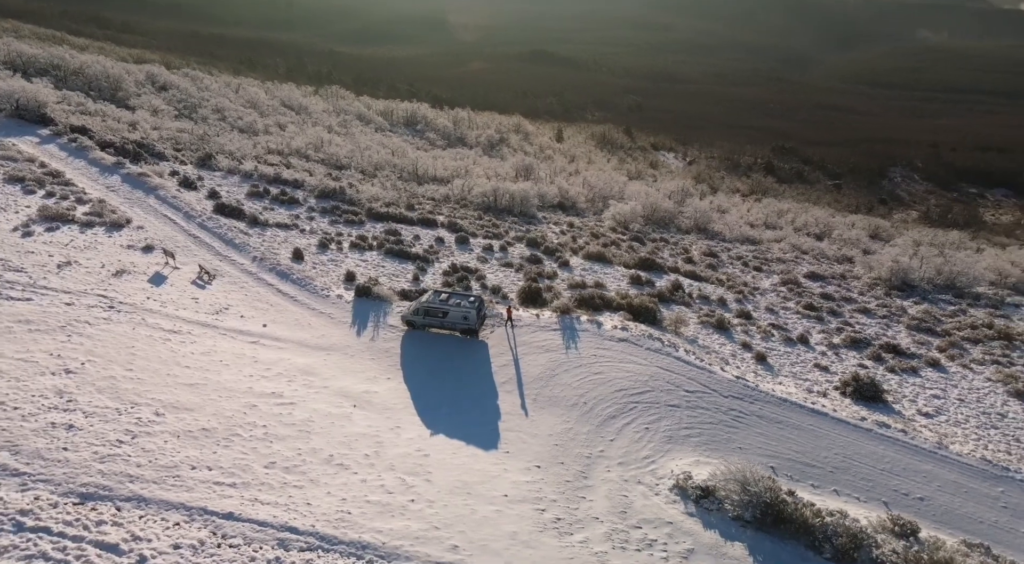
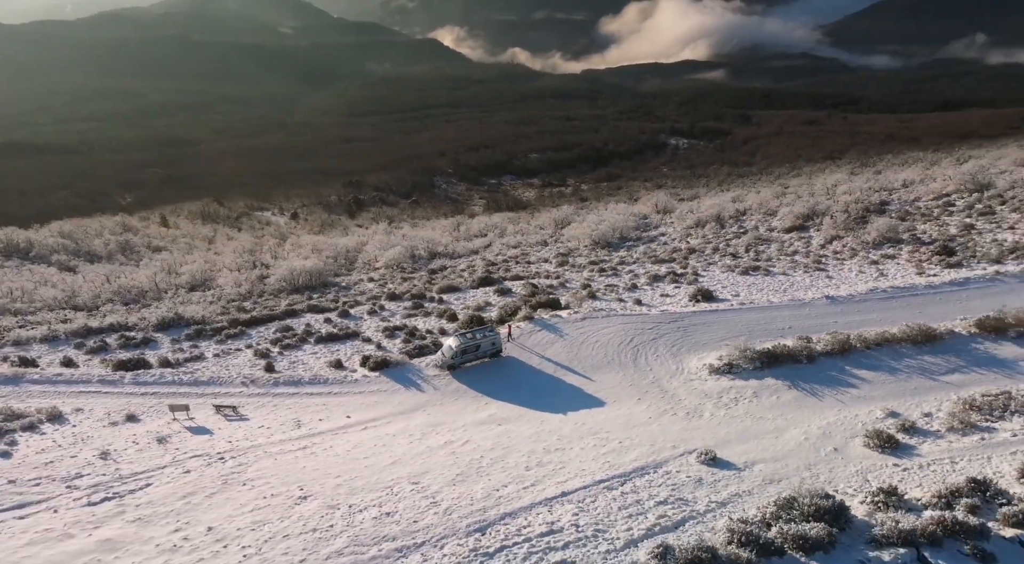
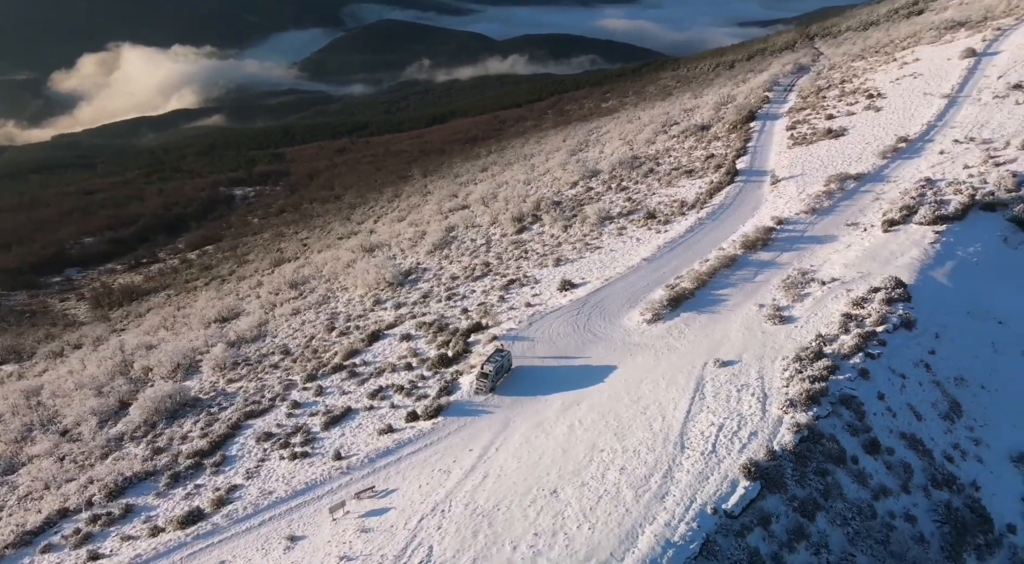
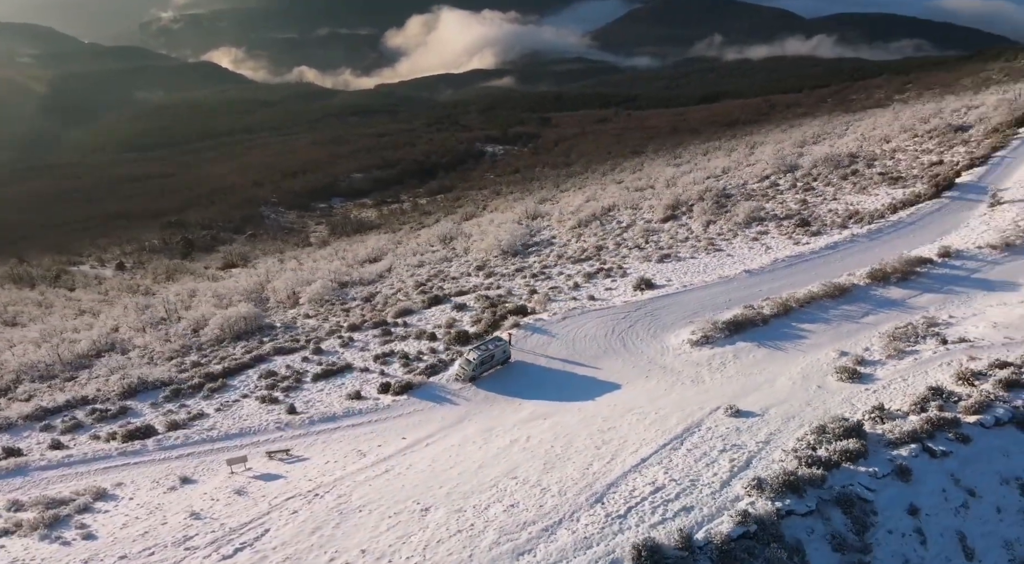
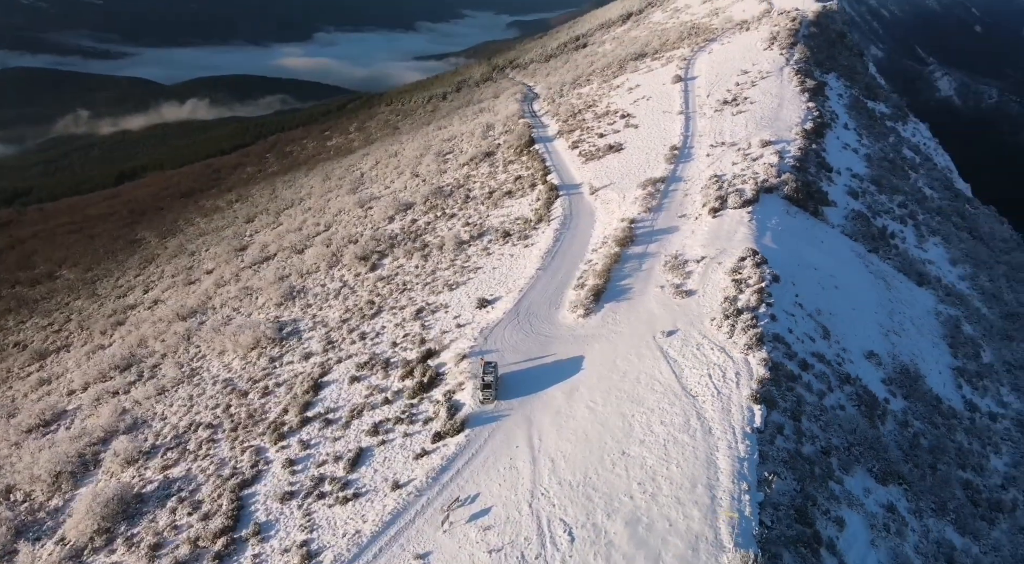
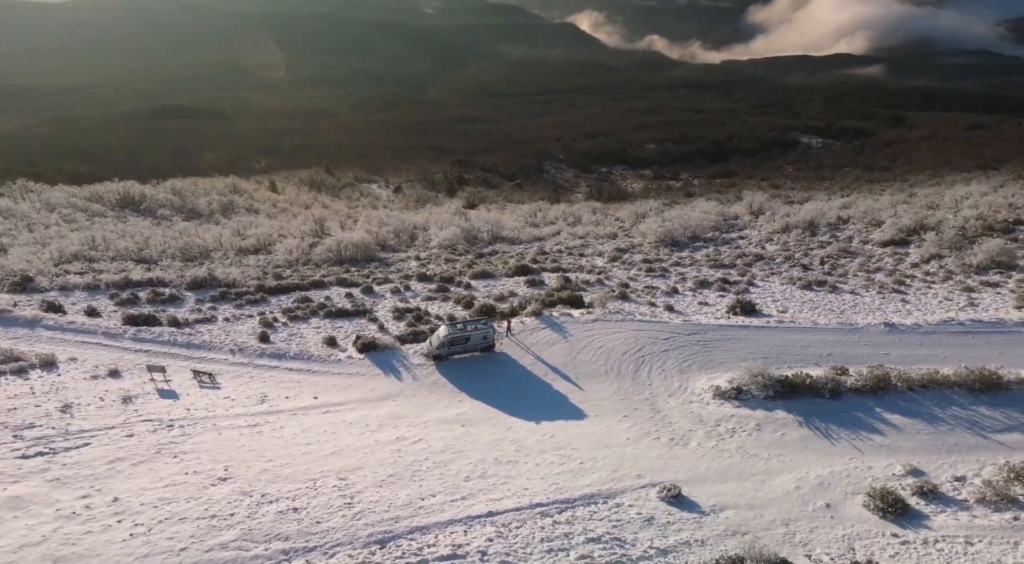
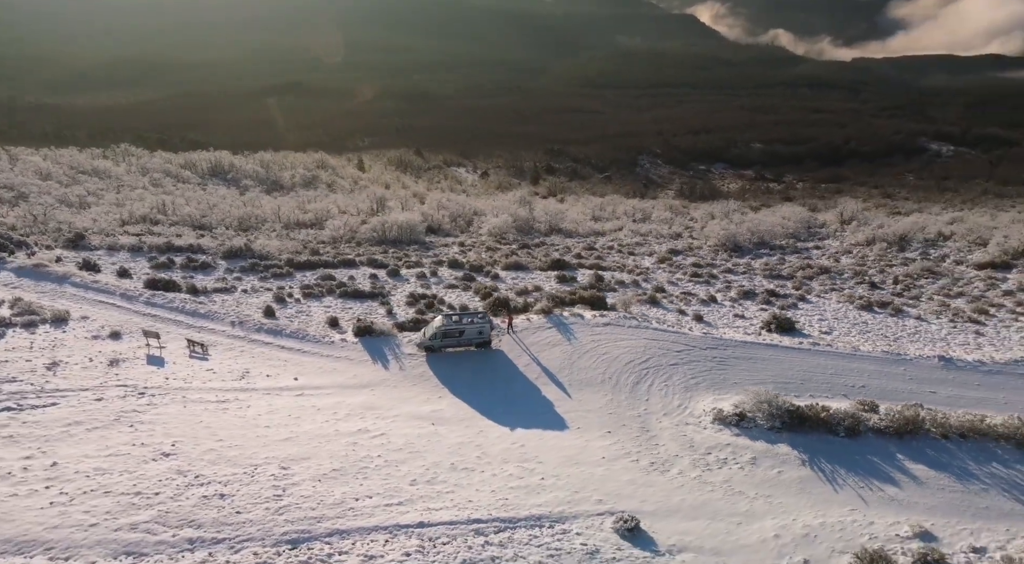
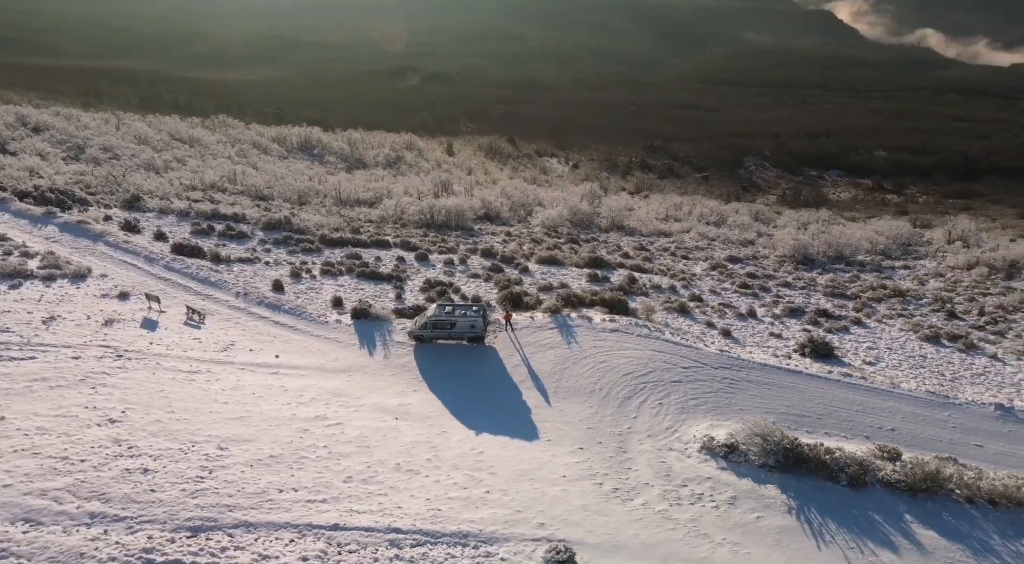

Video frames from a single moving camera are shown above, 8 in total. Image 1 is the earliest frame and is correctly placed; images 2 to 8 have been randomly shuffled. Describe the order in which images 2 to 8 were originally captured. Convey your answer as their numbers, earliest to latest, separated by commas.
8, 7, 6, 2, 4, 3, 5
